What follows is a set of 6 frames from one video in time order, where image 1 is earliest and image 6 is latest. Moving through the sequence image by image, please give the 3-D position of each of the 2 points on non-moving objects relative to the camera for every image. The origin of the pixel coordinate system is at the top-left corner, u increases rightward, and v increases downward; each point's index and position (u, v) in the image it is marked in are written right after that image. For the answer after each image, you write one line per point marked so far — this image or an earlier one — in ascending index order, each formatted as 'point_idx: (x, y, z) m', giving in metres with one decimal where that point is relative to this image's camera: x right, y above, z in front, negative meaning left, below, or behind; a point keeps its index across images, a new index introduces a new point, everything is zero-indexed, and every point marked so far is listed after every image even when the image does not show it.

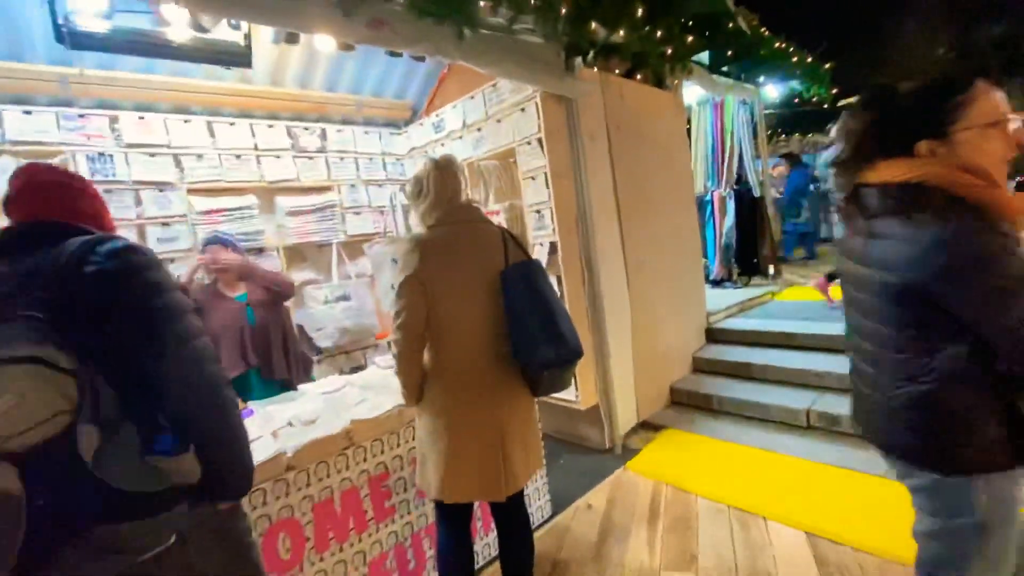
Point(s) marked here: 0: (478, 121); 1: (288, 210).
0: (-0.2, +1.1, +3.1) m
1: (-1.6, +0.5, +3.3) m
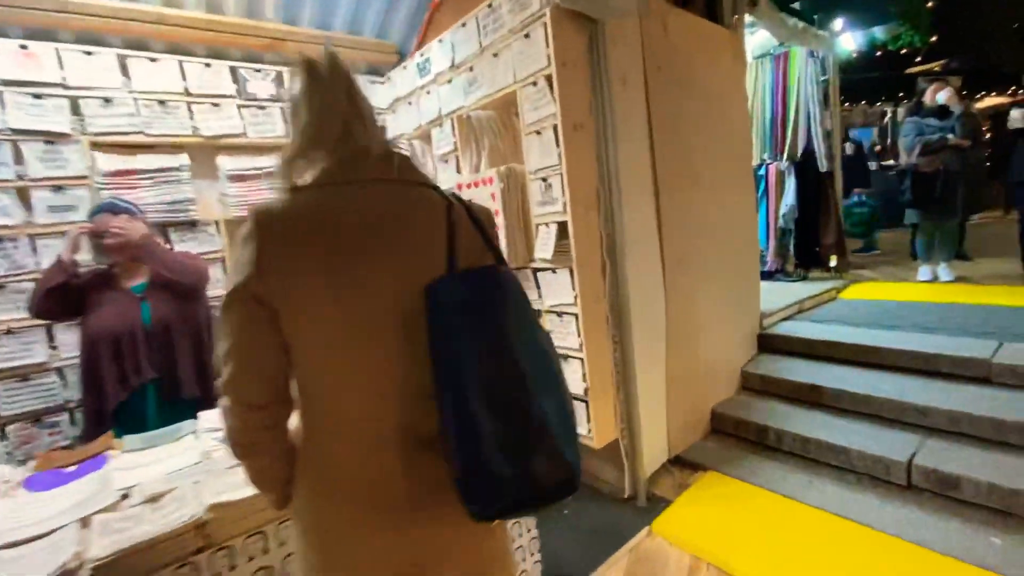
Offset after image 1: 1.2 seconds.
0: (-0.2, +1.1, +2.3) m
1: (-1.5, +0.6, +2.6) m
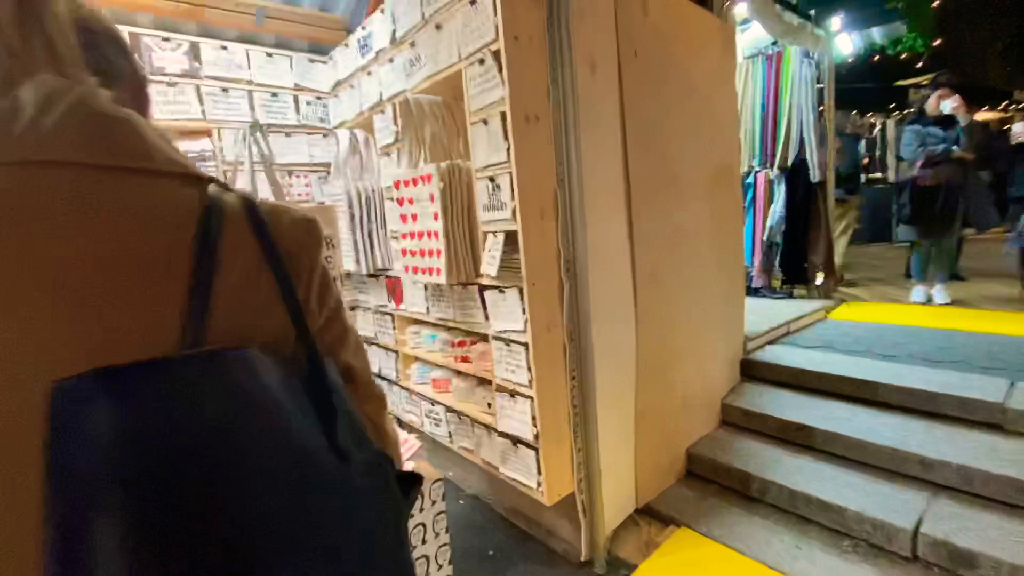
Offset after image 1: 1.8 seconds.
0: (-0.4, +1.1, +2.0) m
1: (-1.8, +0.6, +2.2) m
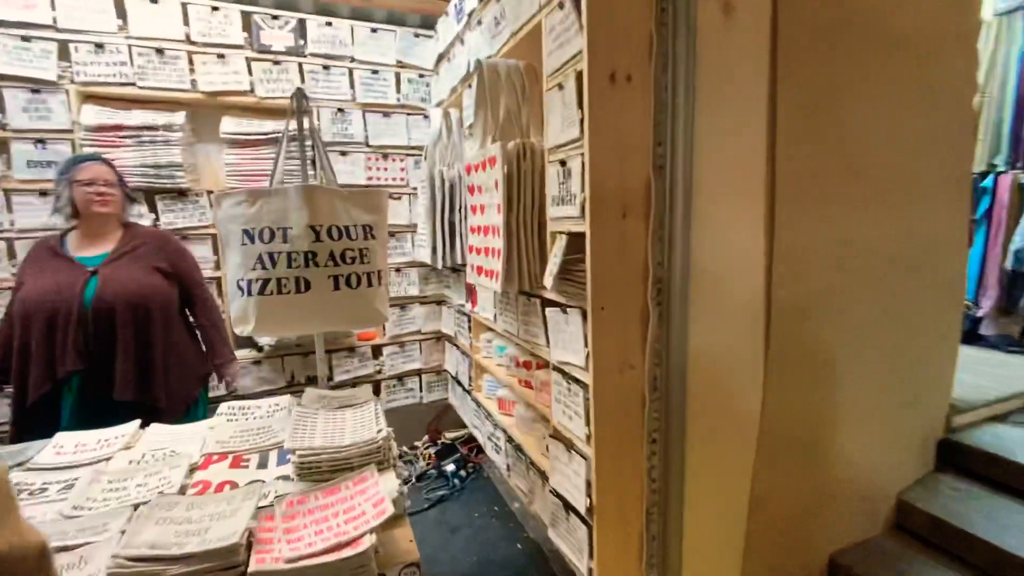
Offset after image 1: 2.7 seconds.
0: (0.0, +1.0, +1.6) m
1: (-1.3, +0.7, +2.2) m
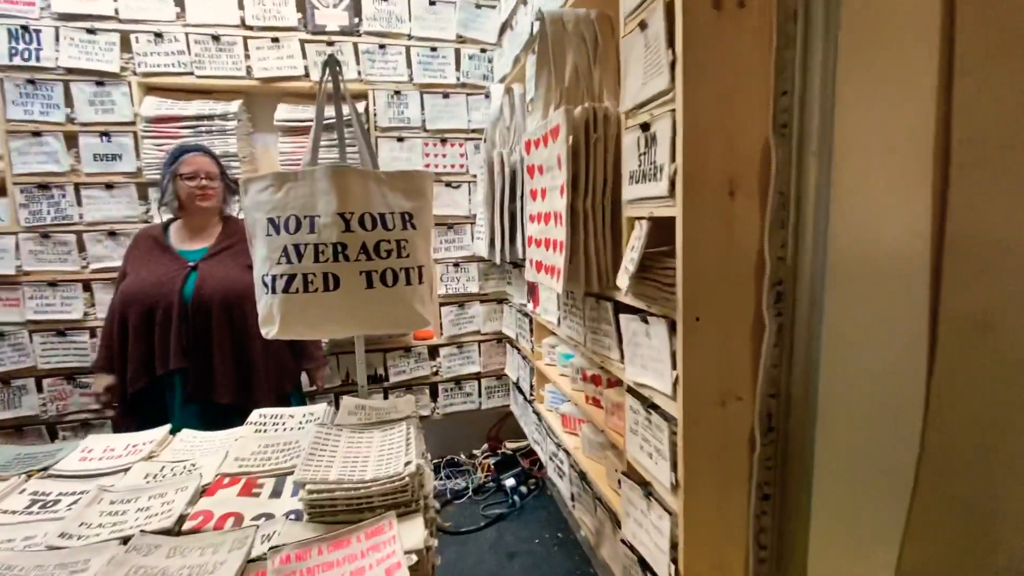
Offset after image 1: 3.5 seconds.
0: (+0.2, +1.0, +1.3) m
1: (-1.0, +0.7, +2.1) m
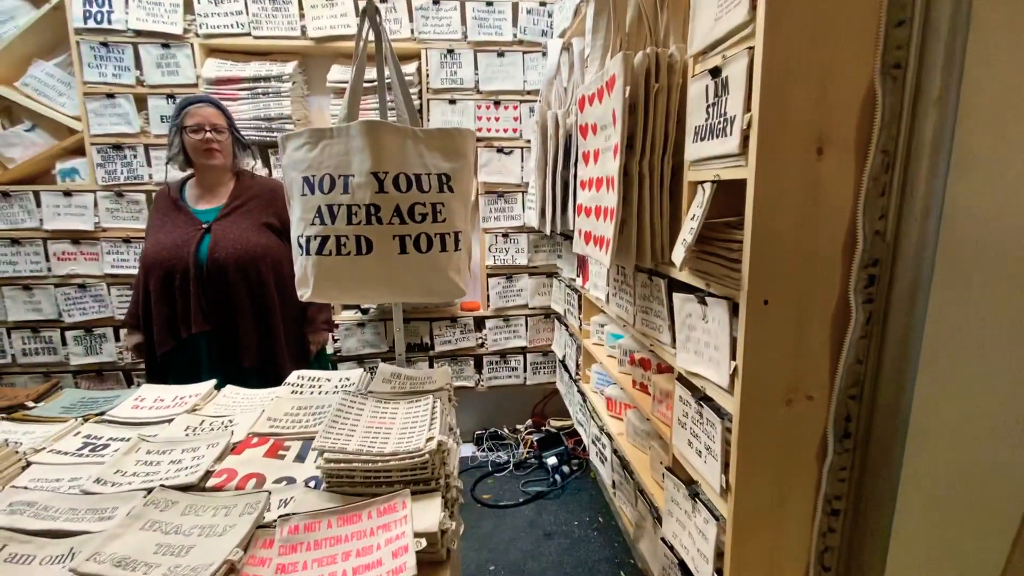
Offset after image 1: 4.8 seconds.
0: (+0.3, +1.1, +1.1) m
1: (-0.8, +0.9, +2.1) m
